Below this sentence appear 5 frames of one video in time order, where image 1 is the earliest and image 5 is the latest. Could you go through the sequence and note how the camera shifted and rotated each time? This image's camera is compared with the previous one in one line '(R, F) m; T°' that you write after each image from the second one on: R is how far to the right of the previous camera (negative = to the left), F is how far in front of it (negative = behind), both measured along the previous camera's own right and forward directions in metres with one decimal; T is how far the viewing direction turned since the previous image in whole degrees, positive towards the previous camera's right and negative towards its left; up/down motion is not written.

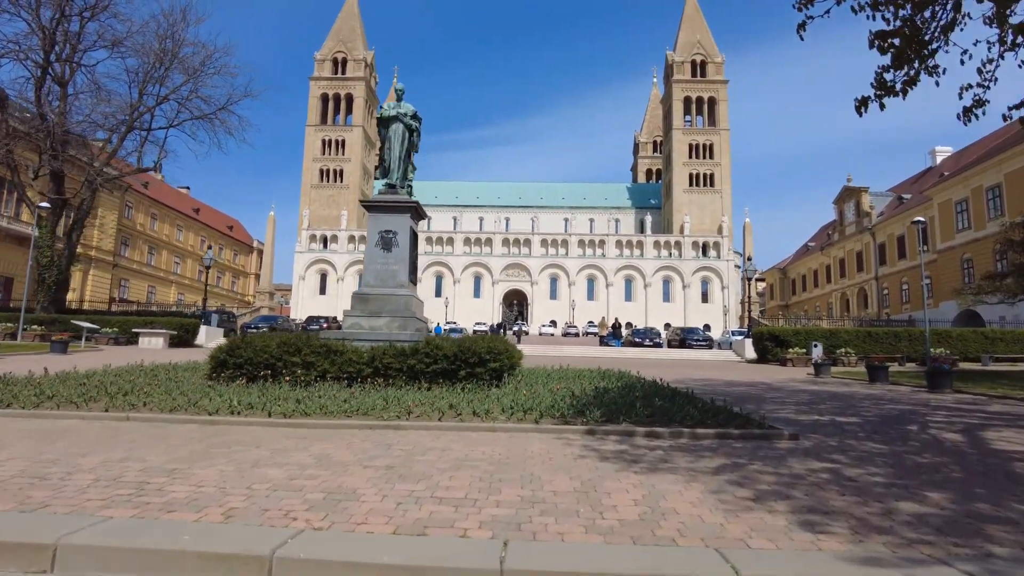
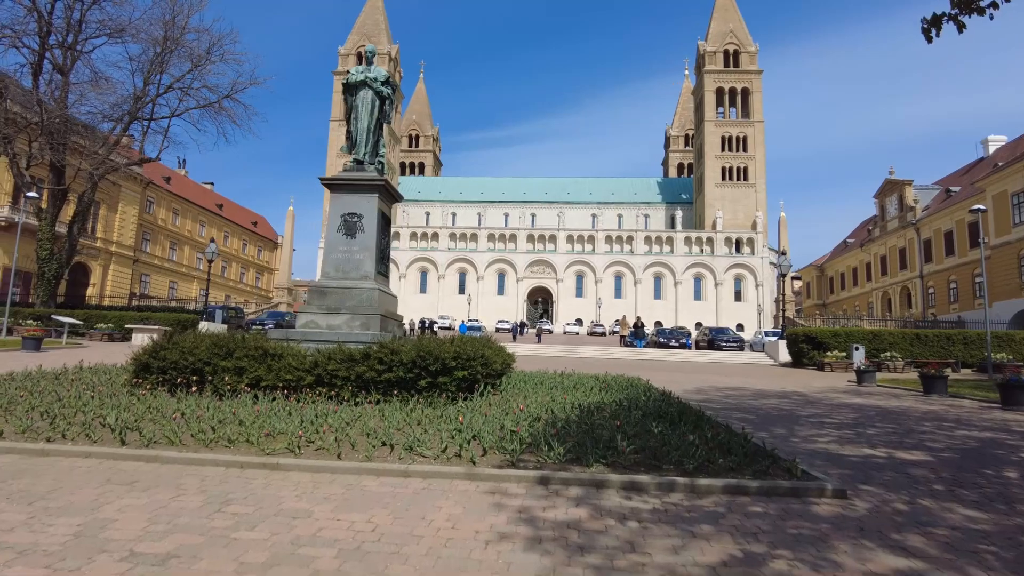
(+0.8, +1.9) m; -3°
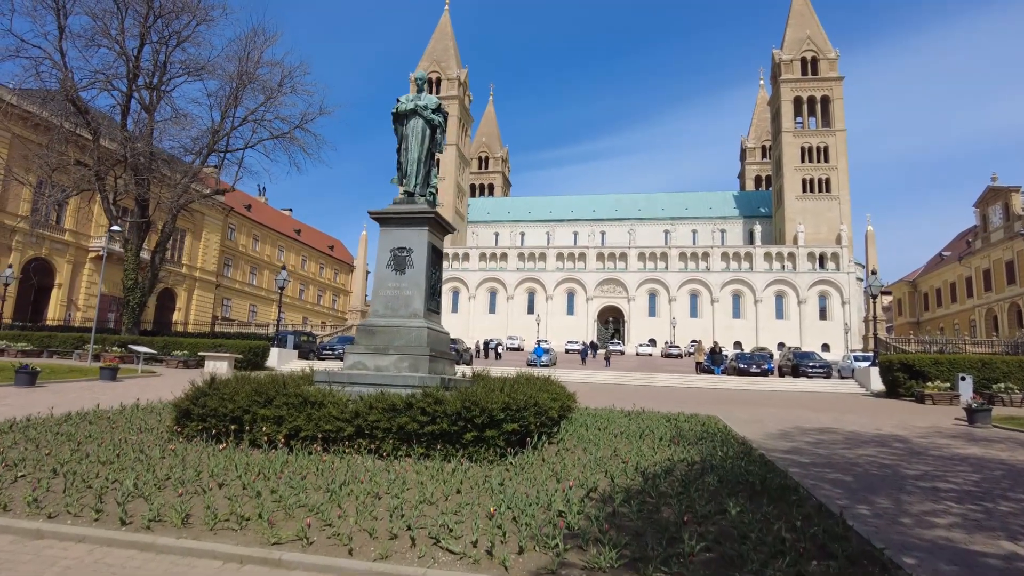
(+0.2, +0.8) m; -6°
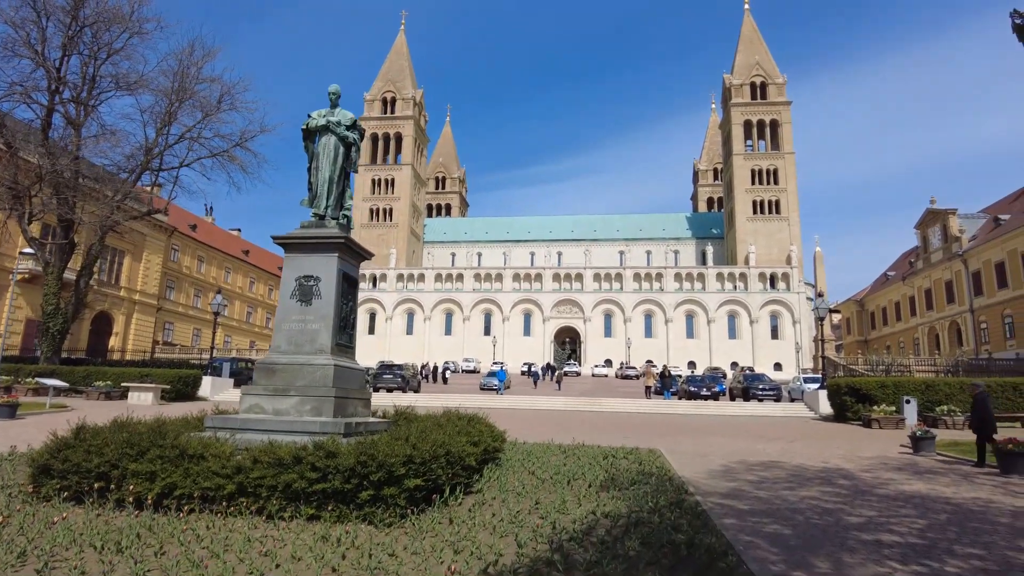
(+0.6, +0.8) m; +3°
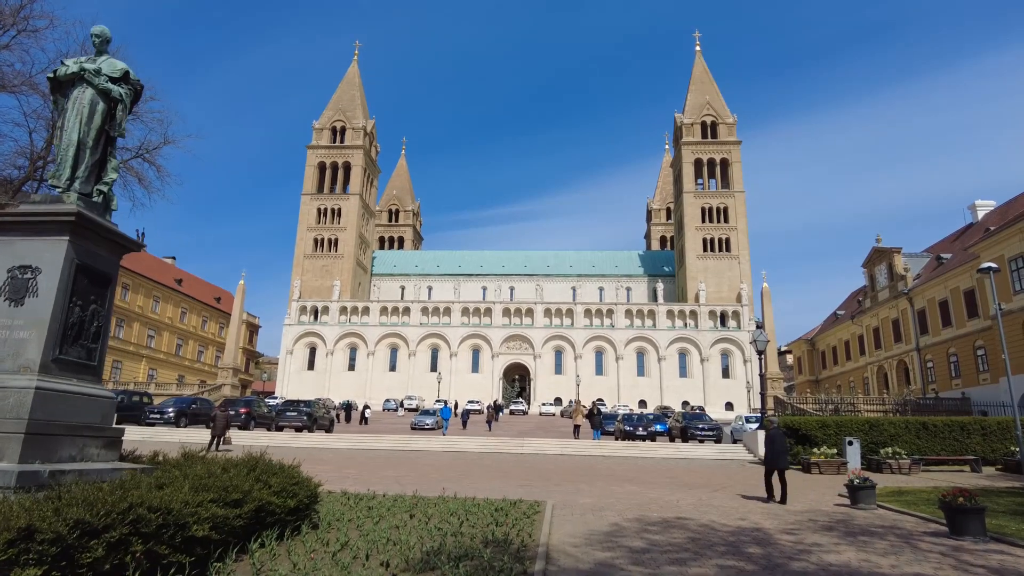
(+1.8, +2.4) m; +3°
